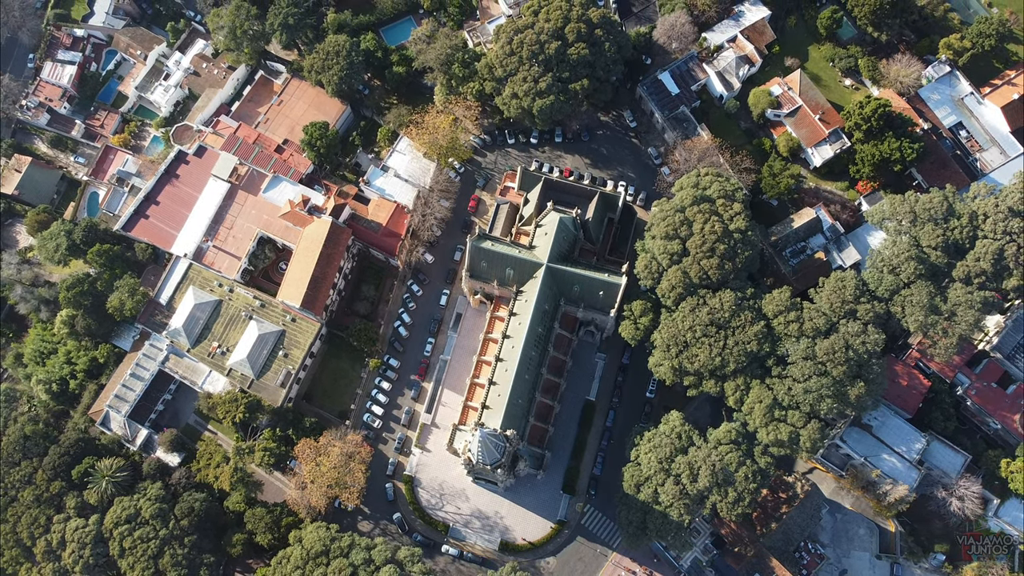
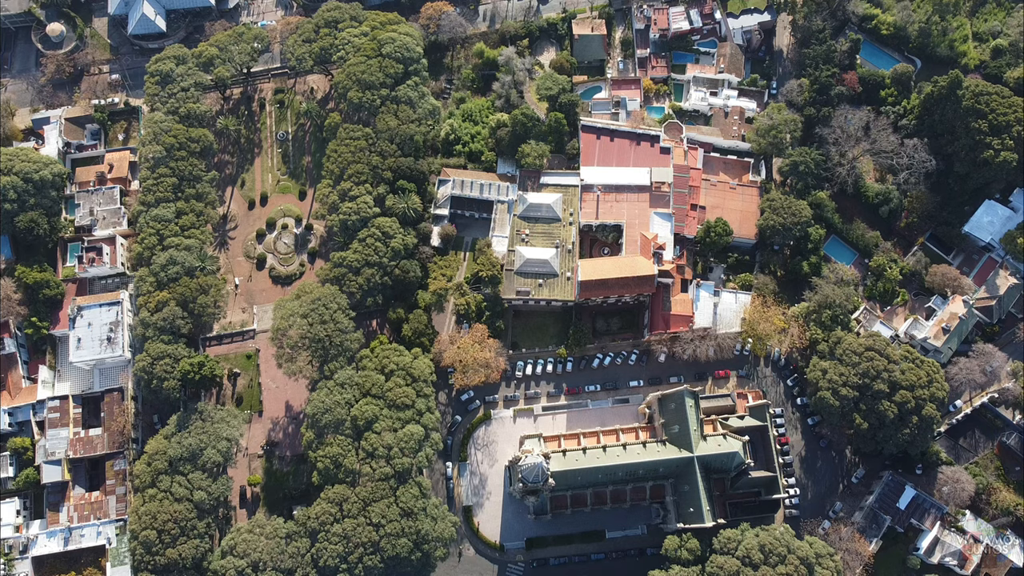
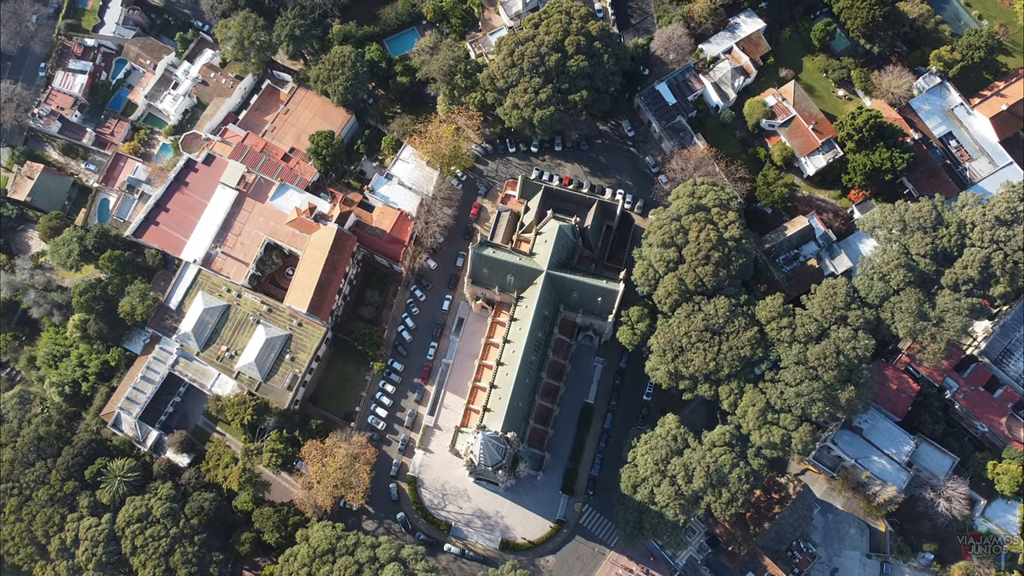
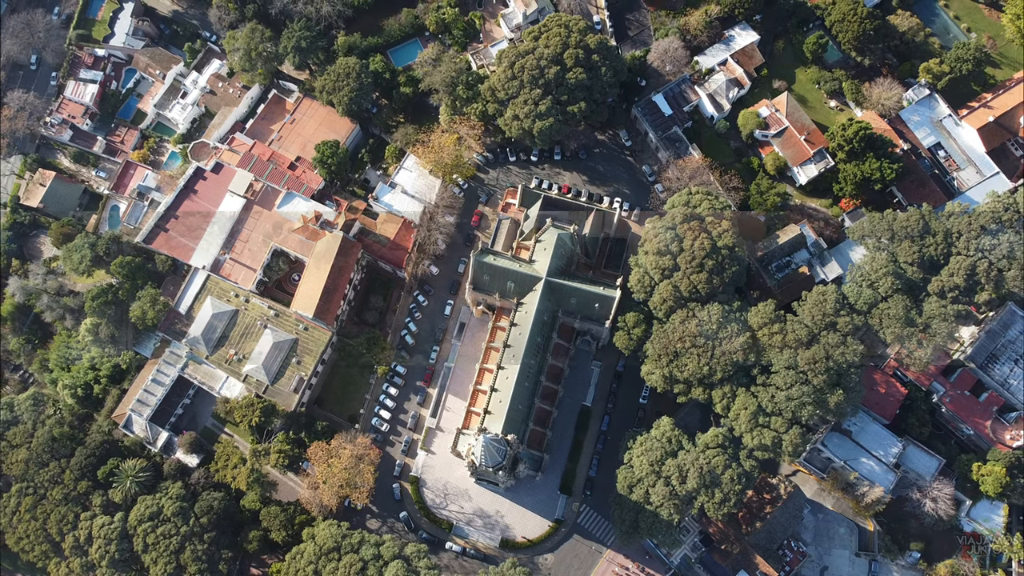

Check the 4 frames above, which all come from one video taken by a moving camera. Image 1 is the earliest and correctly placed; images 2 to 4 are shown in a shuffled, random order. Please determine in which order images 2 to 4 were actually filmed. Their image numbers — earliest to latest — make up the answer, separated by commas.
3, 4, 2
